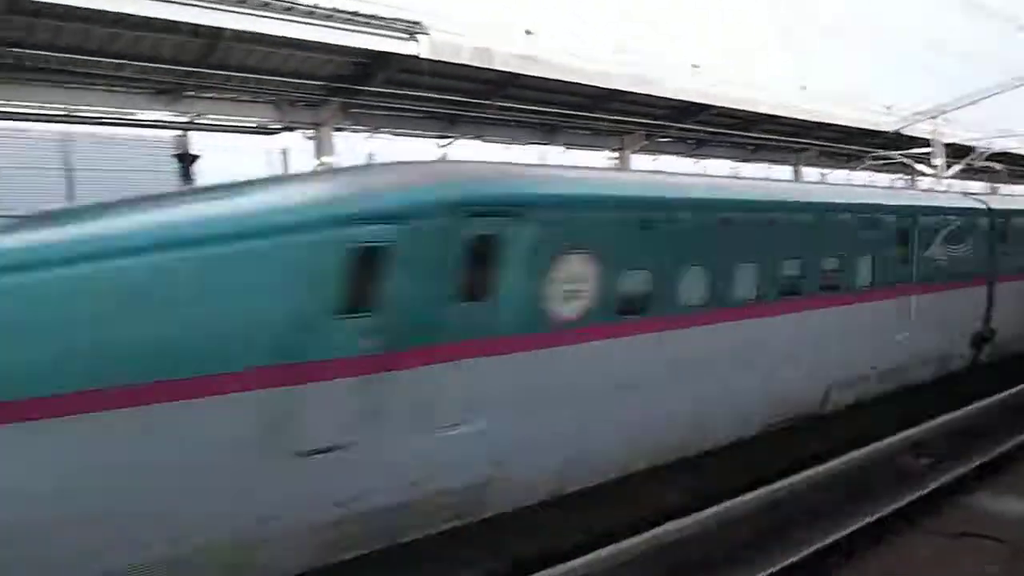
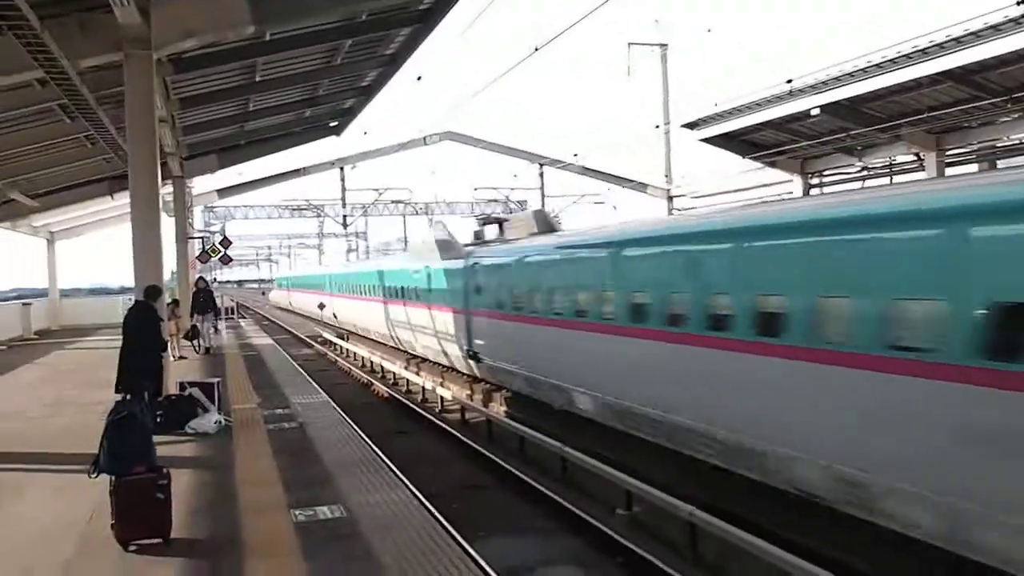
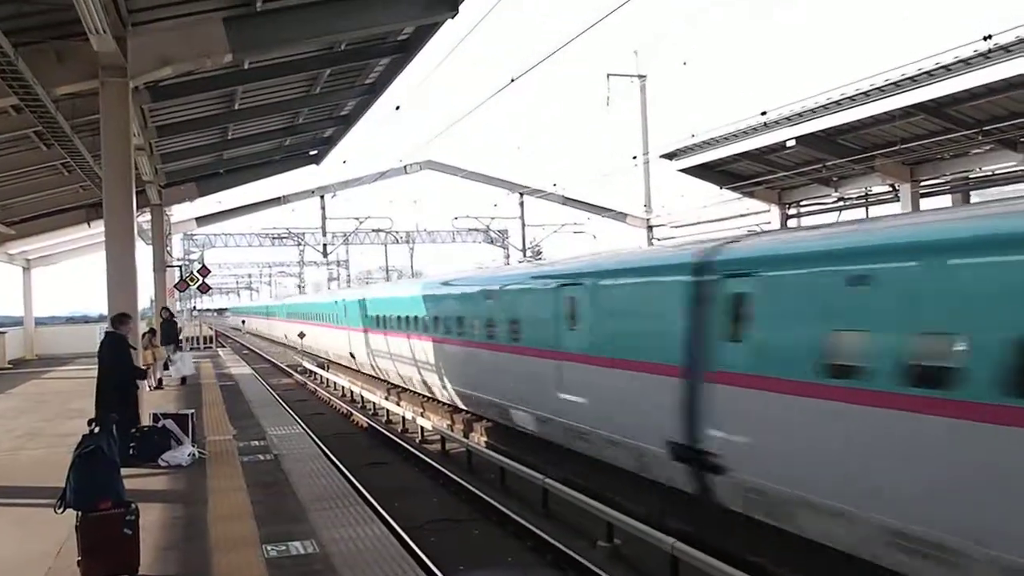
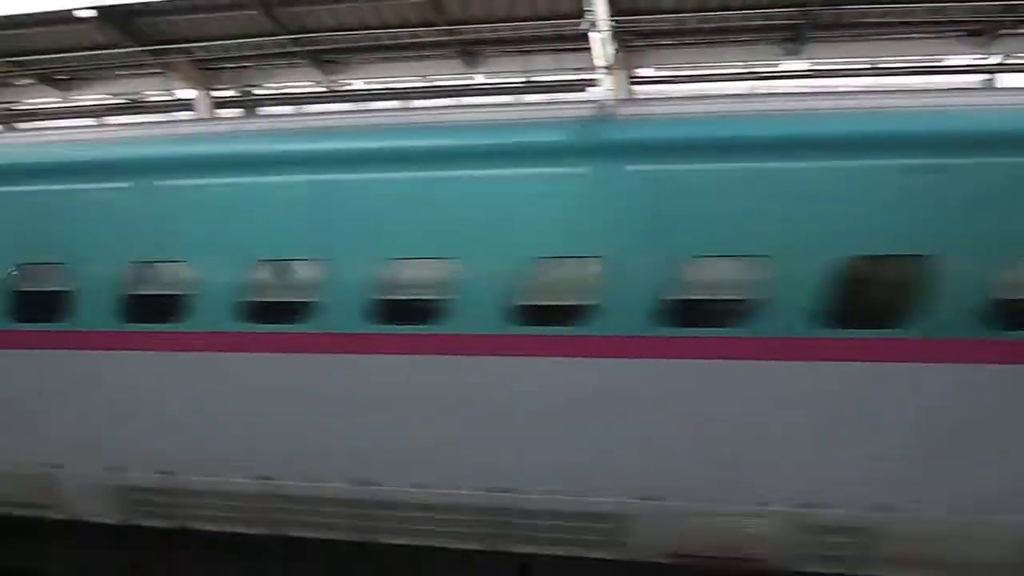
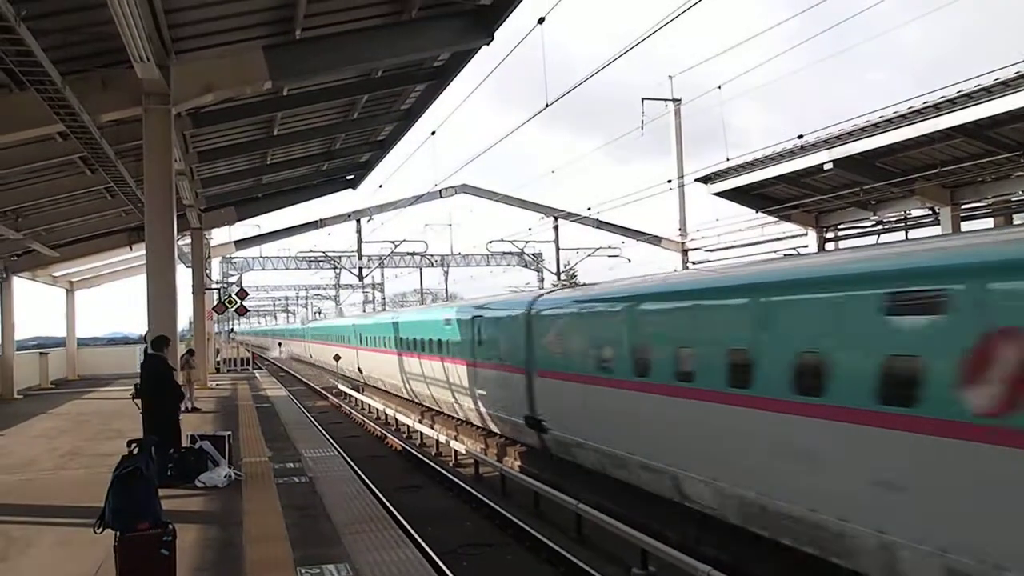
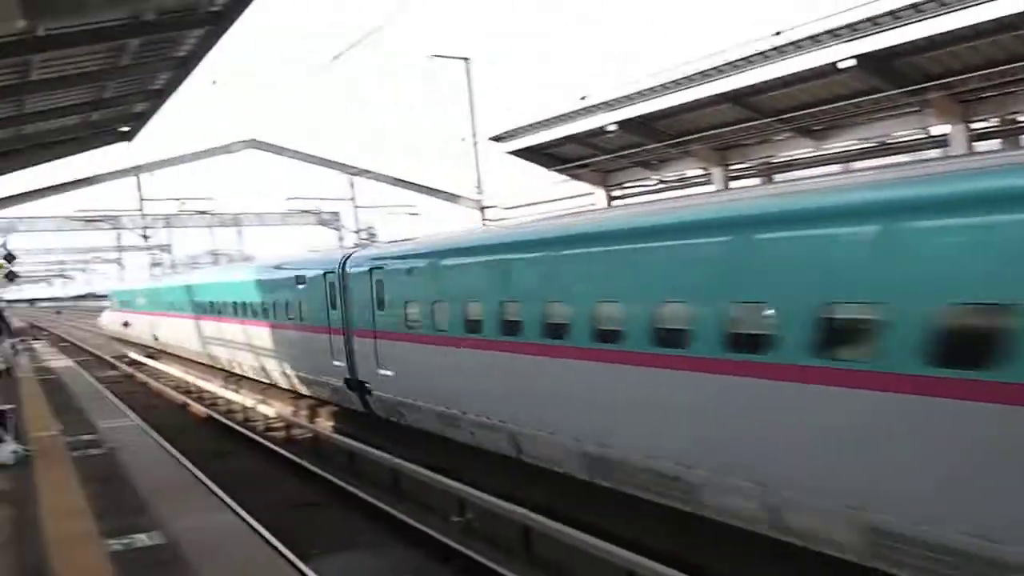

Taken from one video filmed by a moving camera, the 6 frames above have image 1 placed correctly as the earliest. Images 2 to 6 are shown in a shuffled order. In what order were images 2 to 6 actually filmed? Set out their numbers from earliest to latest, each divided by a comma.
4, 6, 2, 3, 5
